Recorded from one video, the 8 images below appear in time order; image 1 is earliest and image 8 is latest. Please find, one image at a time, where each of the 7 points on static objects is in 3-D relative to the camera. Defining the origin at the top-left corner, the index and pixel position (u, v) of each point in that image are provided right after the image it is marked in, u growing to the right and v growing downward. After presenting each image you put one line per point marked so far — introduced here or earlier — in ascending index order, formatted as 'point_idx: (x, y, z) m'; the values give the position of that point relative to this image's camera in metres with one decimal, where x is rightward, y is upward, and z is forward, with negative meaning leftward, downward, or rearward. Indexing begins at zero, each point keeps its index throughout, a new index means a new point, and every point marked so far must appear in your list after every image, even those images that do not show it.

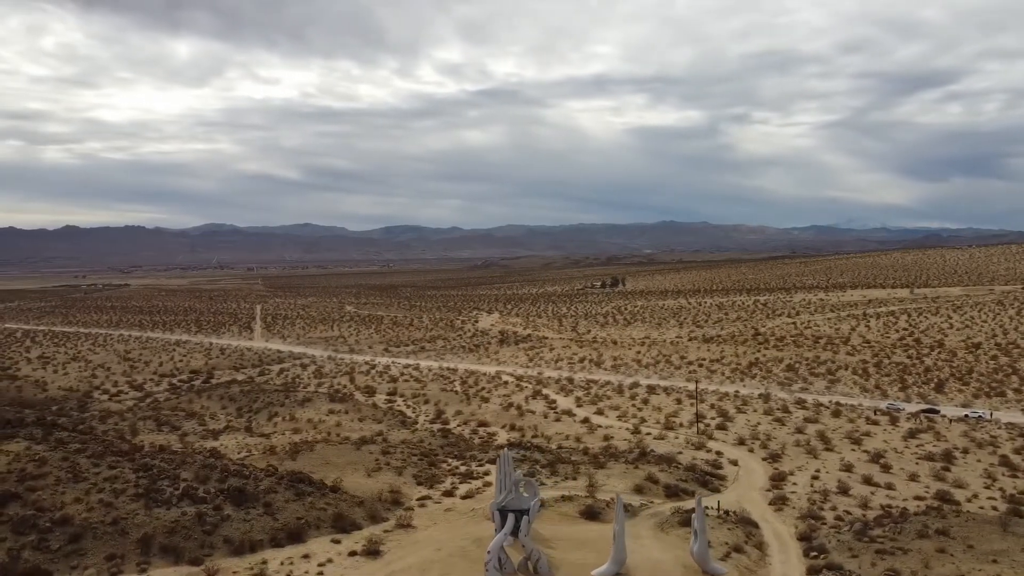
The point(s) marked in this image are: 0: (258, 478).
0: (-3.5, -2.6, +10.9) m
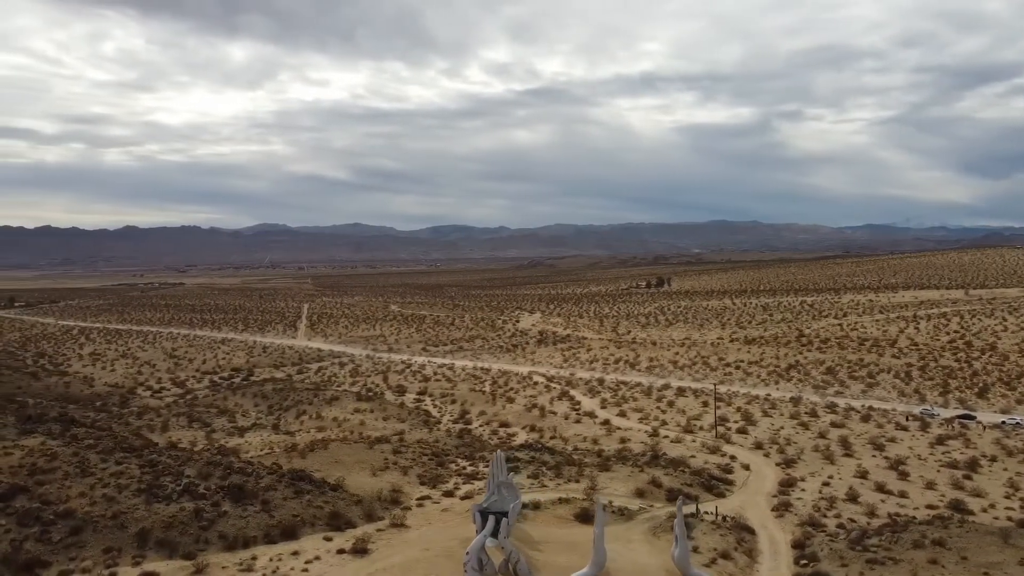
0: (-3.6, -2.6, +11.2) m
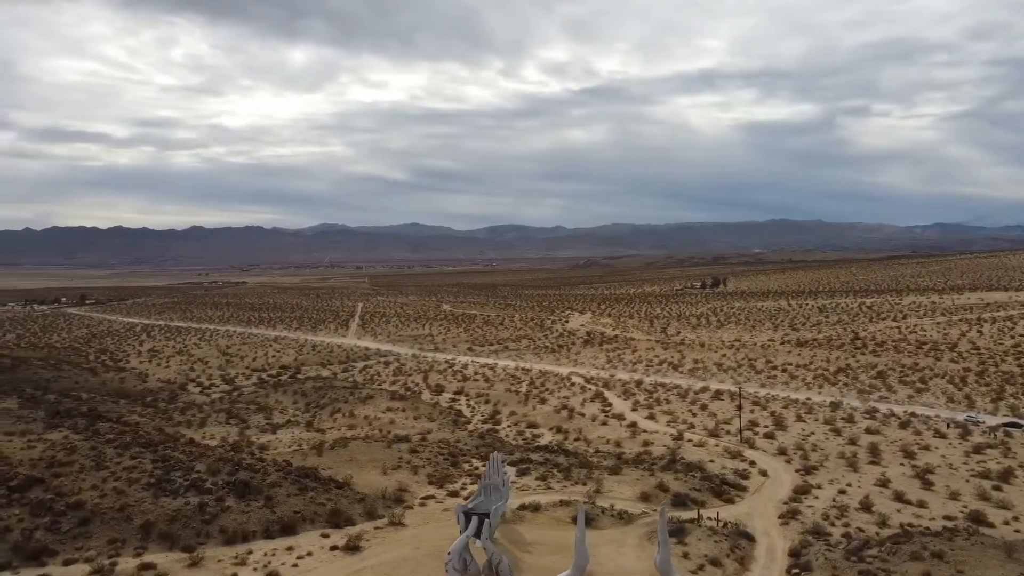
0: (-3.6, -2.7, +11.5) m
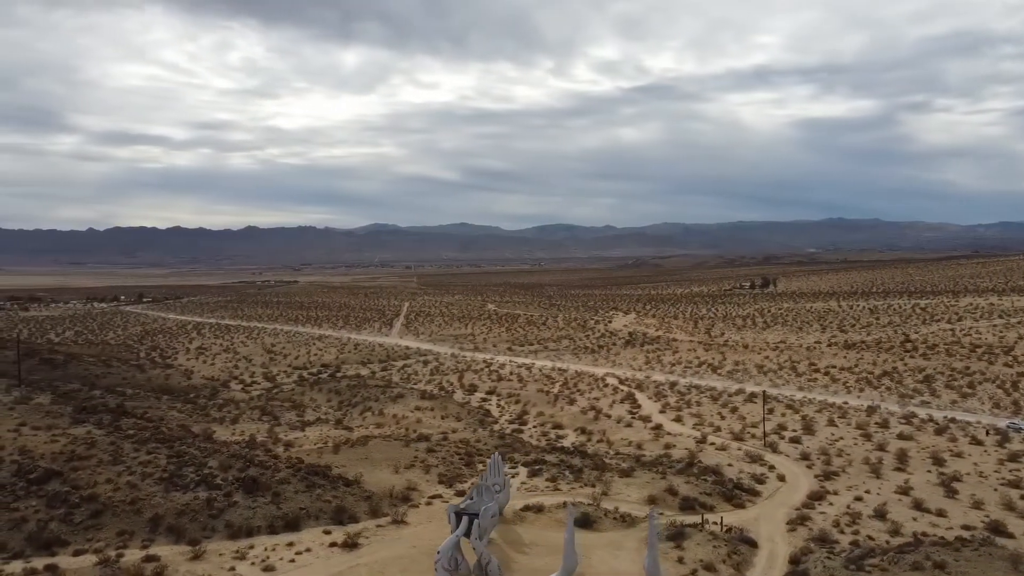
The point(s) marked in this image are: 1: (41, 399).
0: (-3.5, -2.7, +11.8) m
1: (-8.8, -2.1, +15.0) m
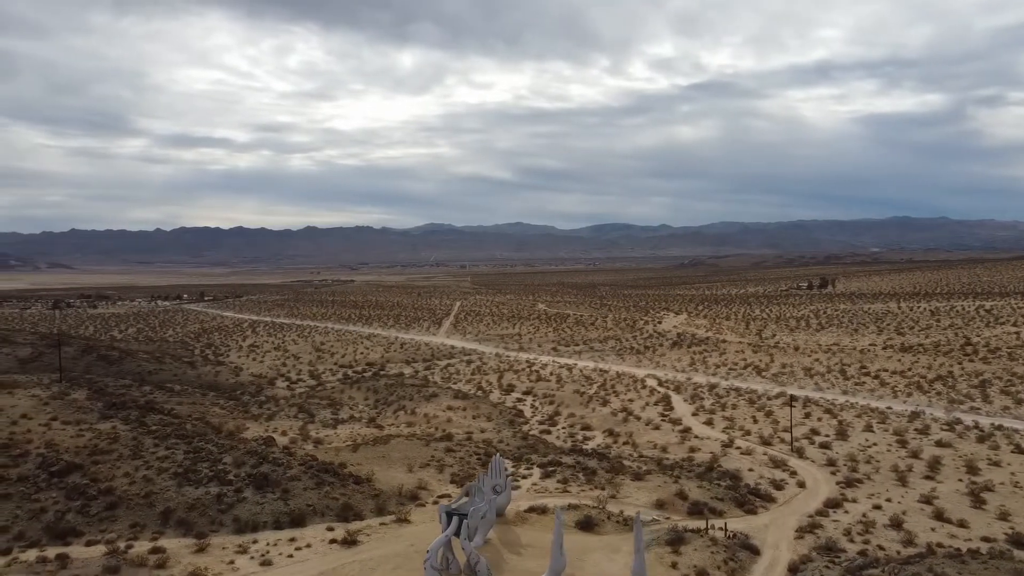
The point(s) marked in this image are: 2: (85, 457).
0: (-3.4, -2.7, +12.1) m
1: (-8.5, -2.1, +15.6) m
2: (-6.1, -2.4, +11.4) m
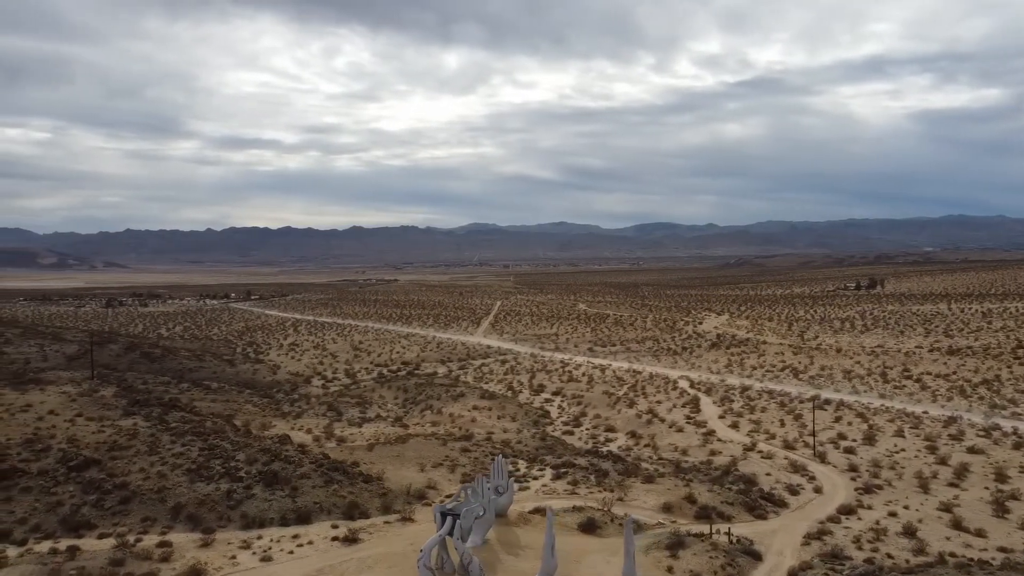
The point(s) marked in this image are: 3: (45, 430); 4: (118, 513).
0: (-3.3, -2.7, +12.3) m
1: (-8.2, -2.1, +16.1) m
2: (-6.0, -2.4, +11.7) m
3: (-7.3, -2.2, +12.4) m
4: (-5.1, -2.9, +10.3) m
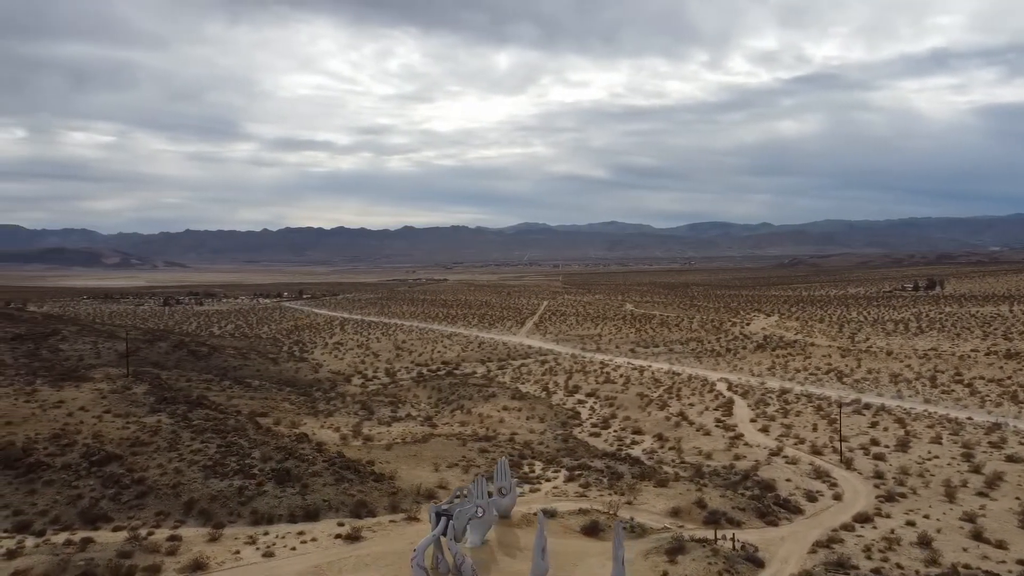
0: (-3.1, -2.8, +12.6) m
1: (-7.8, -2.1, +16.7) m
2: (-5.9, -2.4, +12.2) m
3: (-7.1, -2.2, +12.9) m
4: (-5.1, -2.9, +10.7) m
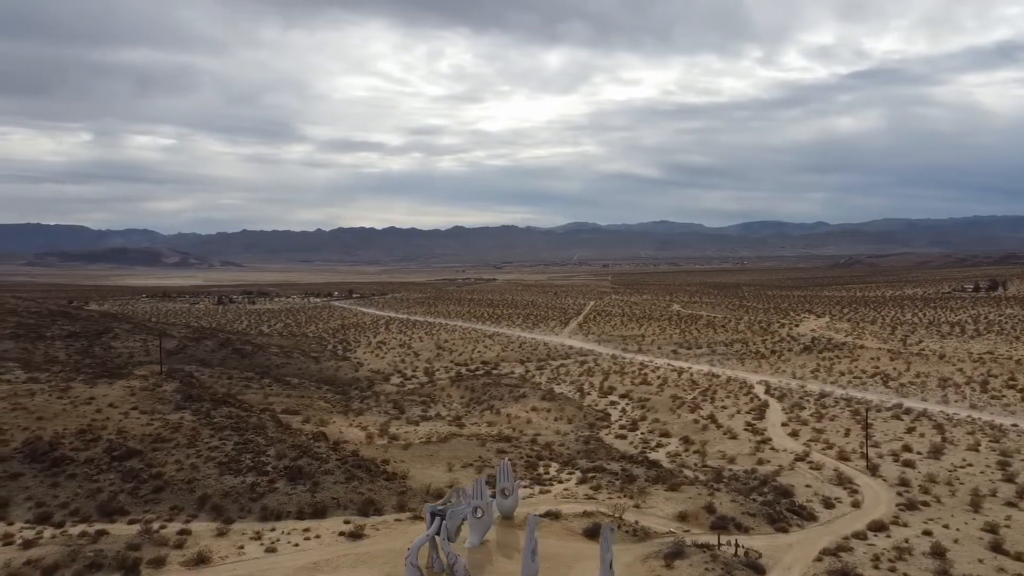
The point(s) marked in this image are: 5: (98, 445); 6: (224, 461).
0: (-3.0, -2.8, +12.8) m
1: (-7.4, -2.1, +17.2) m
2: (-5.8, -2.5, +12.6) m
3: (-7.0, -2.2, +13.4) m
4: (-5.0, -3.0, +11.1) m
5: (-6.4, -2.4, +12.4) m
6: (-4.4, -2.7, +12.3) m
